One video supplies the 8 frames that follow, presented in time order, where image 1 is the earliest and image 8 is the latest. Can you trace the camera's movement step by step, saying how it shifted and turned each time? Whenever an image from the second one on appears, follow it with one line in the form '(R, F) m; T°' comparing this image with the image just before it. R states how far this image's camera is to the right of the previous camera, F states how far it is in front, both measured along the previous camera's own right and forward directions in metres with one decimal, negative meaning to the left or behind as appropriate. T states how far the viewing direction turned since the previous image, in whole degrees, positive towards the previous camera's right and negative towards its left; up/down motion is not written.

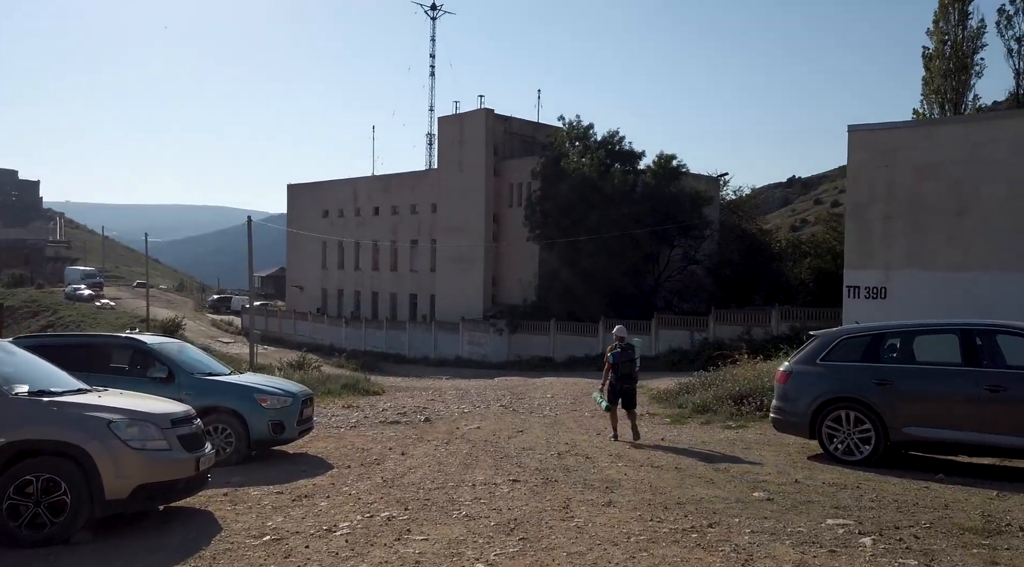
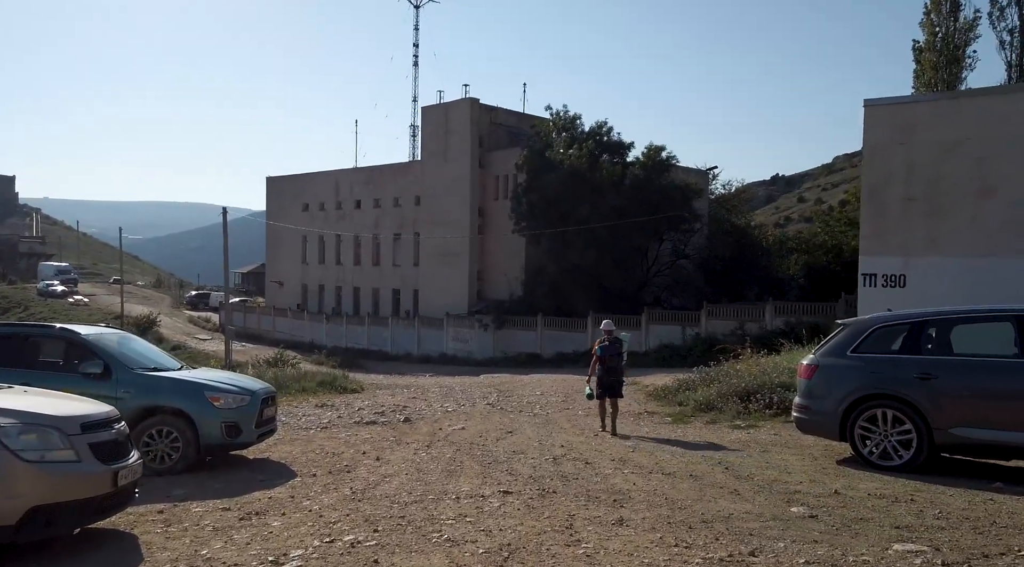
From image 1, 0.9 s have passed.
(-0.1, +1.3) m; +1°
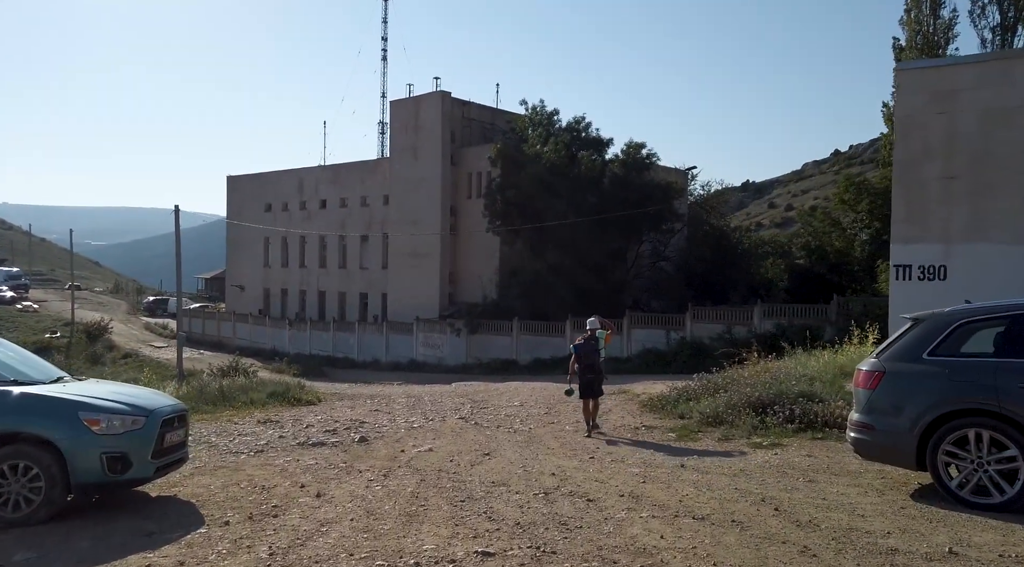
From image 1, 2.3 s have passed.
(-0.1, +2.1) m; +2°
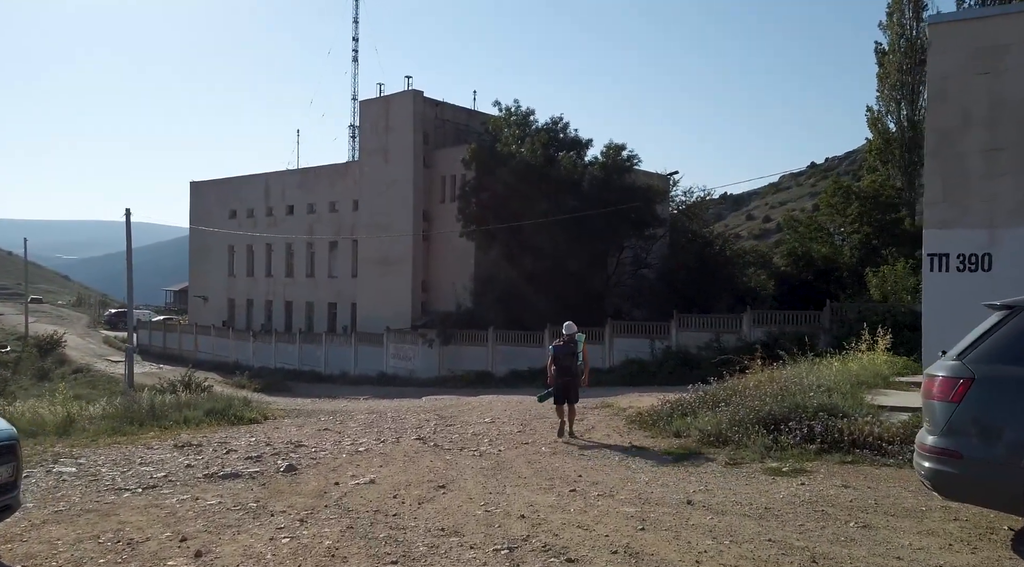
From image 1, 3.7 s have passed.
(+0.2, +2.0) m; +1°
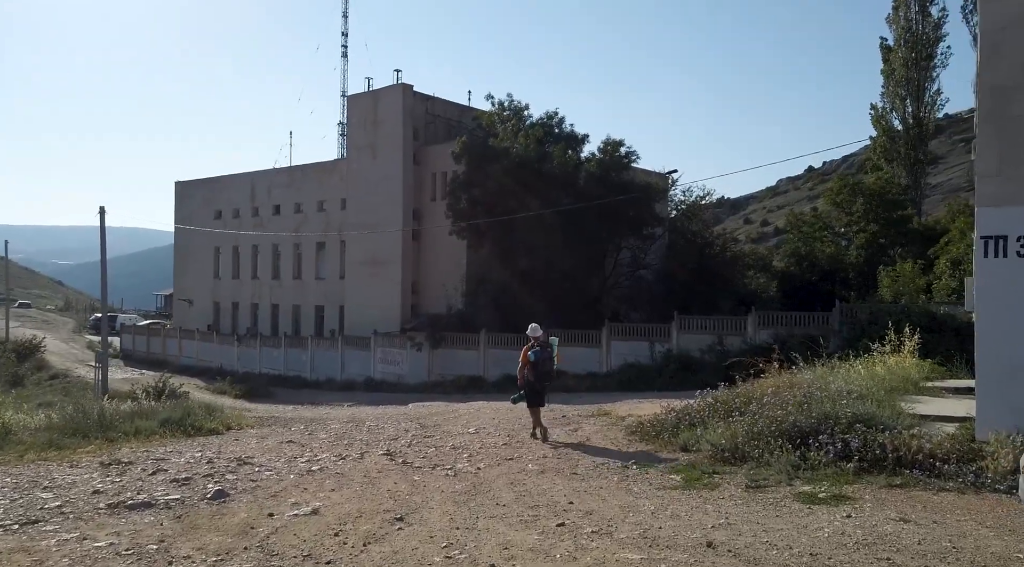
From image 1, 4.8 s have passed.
(+0.2, +1.6) m; 0°
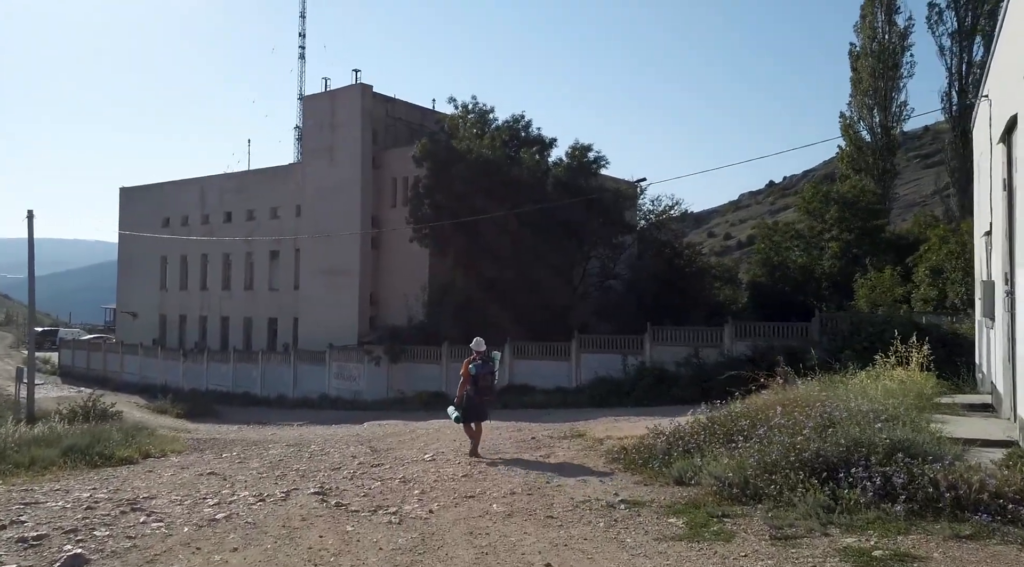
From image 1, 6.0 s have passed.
(0.0, +1.8) m; +2°
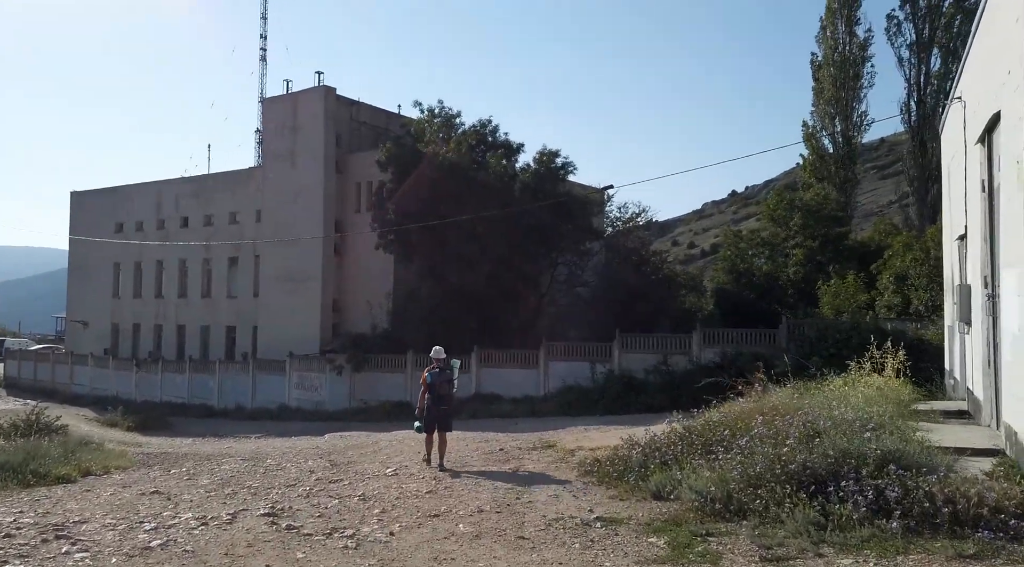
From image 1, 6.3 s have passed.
(0.0, +0.5) m; +2°
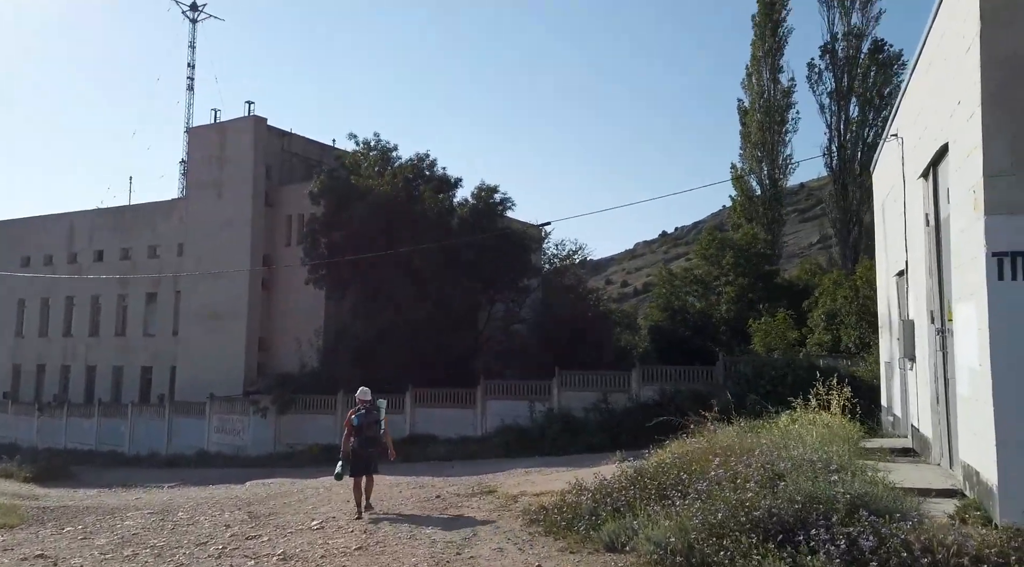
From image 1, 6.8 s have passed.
(-0.1, +0.6) m; +5°
